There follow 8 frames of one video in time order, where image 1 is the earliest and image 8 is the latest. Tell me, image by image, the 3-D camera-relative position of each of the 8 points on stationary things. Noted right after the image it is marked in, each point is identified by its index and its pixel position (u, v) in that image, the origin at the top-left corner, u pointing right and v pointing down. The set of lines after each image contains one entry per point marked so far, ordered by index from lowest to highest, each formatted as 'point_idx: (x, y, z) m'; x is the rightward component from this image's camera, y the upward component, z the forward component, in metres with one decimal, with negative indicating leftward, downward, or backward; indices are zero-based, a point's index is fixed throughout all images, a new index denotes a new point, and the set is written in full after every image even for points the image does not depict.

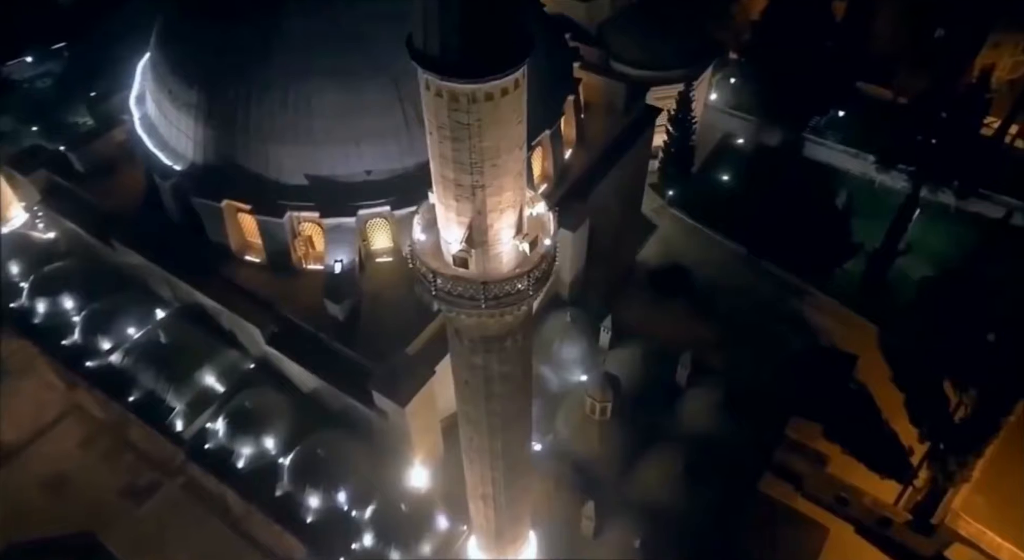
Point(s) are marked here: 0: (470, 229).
0: (-0.3, +0.4, +6.1) m
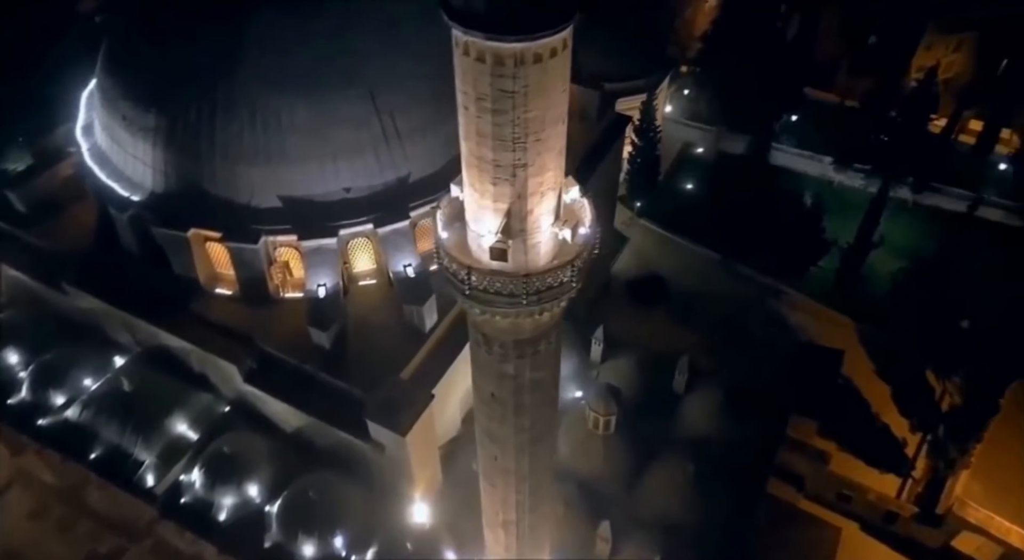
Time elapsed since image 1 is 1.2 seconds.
0: (0.0, +0.5, +5.5) m
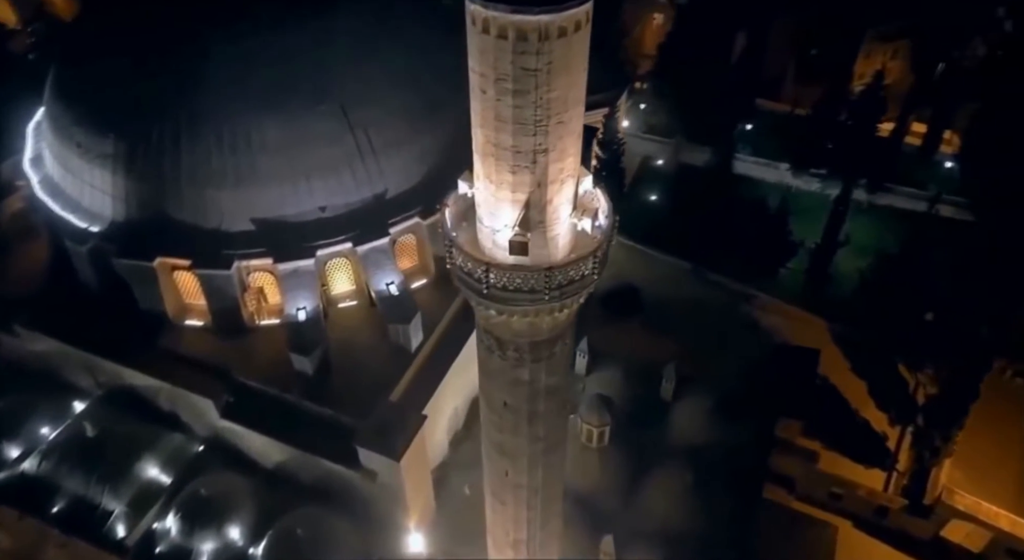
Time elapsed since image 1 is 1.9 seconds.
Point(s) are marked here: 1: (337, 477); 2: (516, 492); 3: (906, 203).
0: (+0.1, +0.5, +5.3) m
1: (-2.5, -2.8, +10.4) m
2: (0.0, -2.2, +7.8) m
3: (+9.8, +1.9, +18.6) m
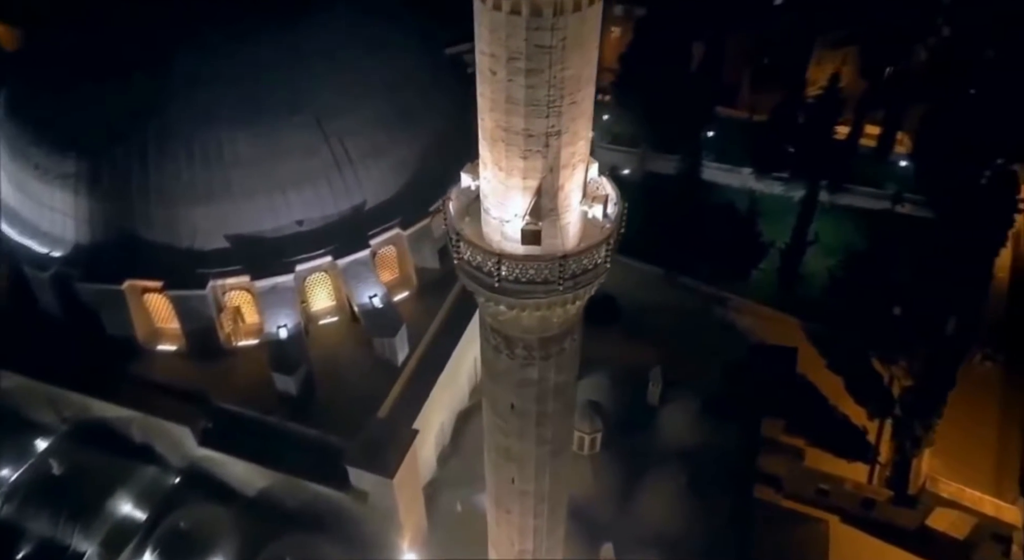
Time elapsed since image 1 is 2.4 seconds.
0: (+0.2, +0.6, +5.1) m
1: (-2.5, -3.0, +10.0) m
2: (+0.1, -2.2, +7.5) m
3: (+9.1, +1.9, +19.0) m
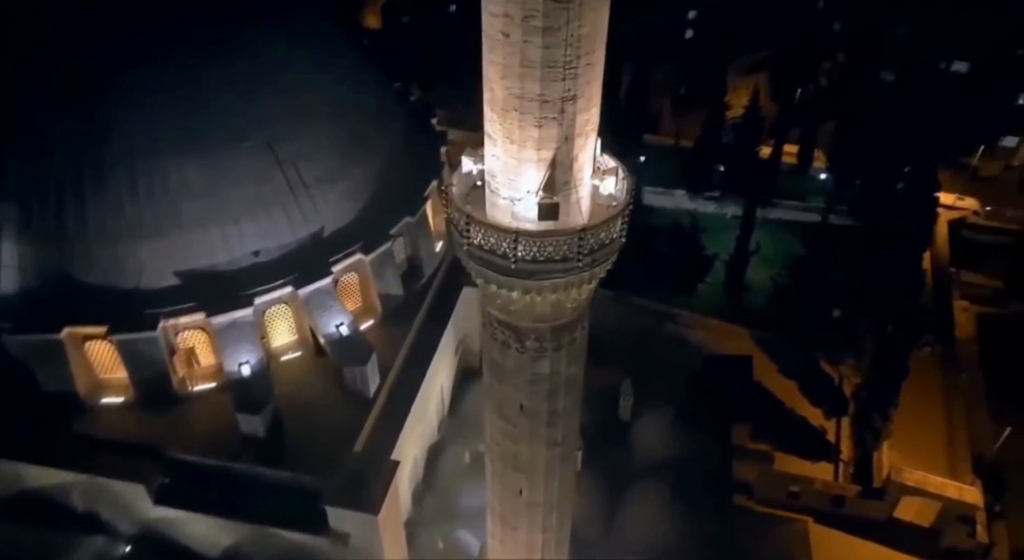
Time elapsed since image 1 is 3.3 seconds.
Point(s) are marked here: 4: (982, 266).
0: (+0.3, +0.8, +4.9) m
1: (-2.6, -3.3, +9.3) m
2: (+0.2, -2.2, +7.1) m
3: (+7.5, +1.7, +19.7) m
4: (+11.9, +0.4, +19.1) m
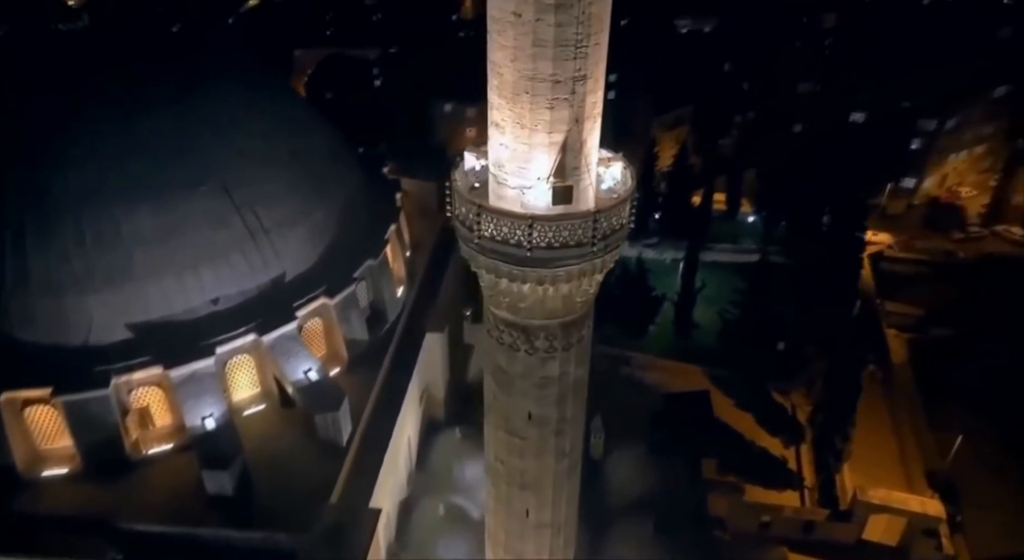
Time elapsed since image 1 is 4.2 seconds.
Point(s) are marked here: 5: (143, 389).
0: (+0.4, +0.9, +4.9) m
1: (-2.7, -3.8, +8.5) m
2: (+0.2, -2.3, +6.8) m
3: (+6.0, +0.7, +20.5) m
4: (+10.5, -0.4, +20.1) m
5: (-4.4, -1.3, +8.9) m
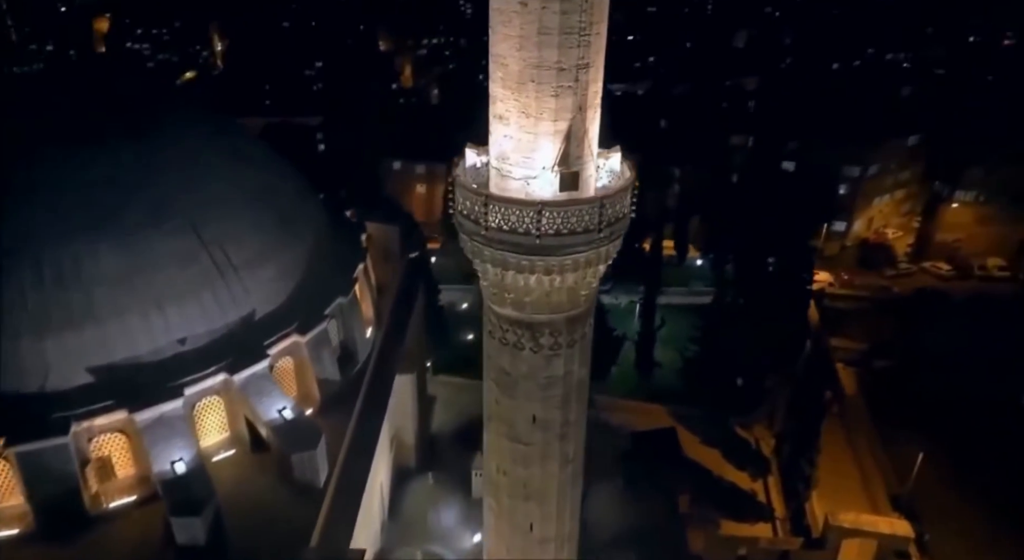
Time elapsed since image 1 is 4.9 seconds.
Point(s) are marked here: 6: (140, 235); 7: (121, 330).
0: (+0.4, +1.0, +5.0) m
1: (-2.7, -4.2, +7.9) m
2: (+0.3, -2.4, +6.6) m
3: (+4.8, -0.5, +20.9) m
4: (+9.3, -1.3, +20.8) m
5: (-4.6, -1.8, +8.4) m
6: (-4.4, +0.5, +8.8) m
7: (-4.5, -0.6, +8.5) m
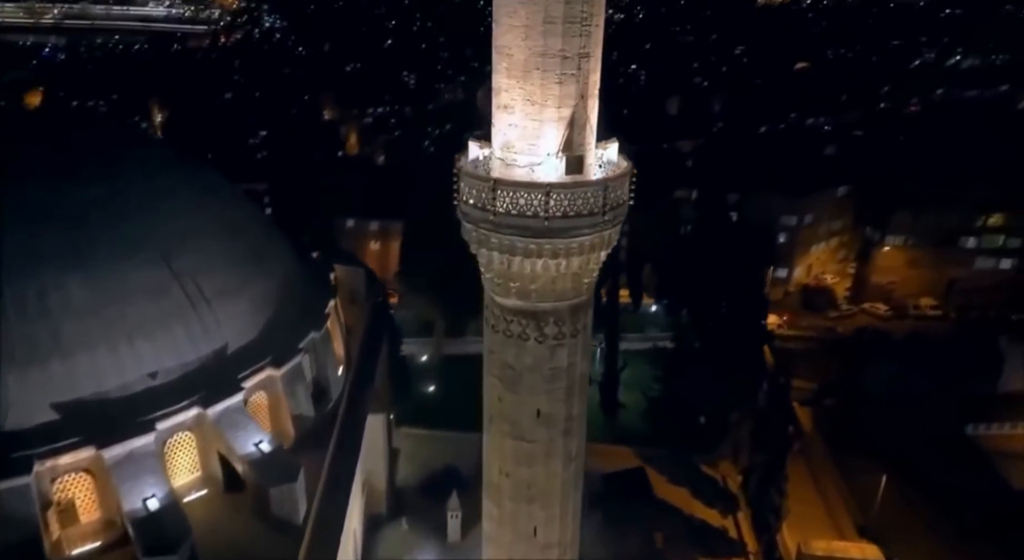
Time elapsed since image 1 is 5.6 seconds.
0: (+0.4, +1.1, +5.2) m
1: (-2.7, -4.4, +7.3) m
2: (+0.3, -2.4, +6.5) m
3: (+3.7, -1.8, +21.2) m
4: (+8.2, -2.5, +21.4) m
5: (-4.7, -2.1, +7.9) m
6: (-4.6, +0.2, +8.6) m
7: (-4.6, -0.9, +8.2) m
